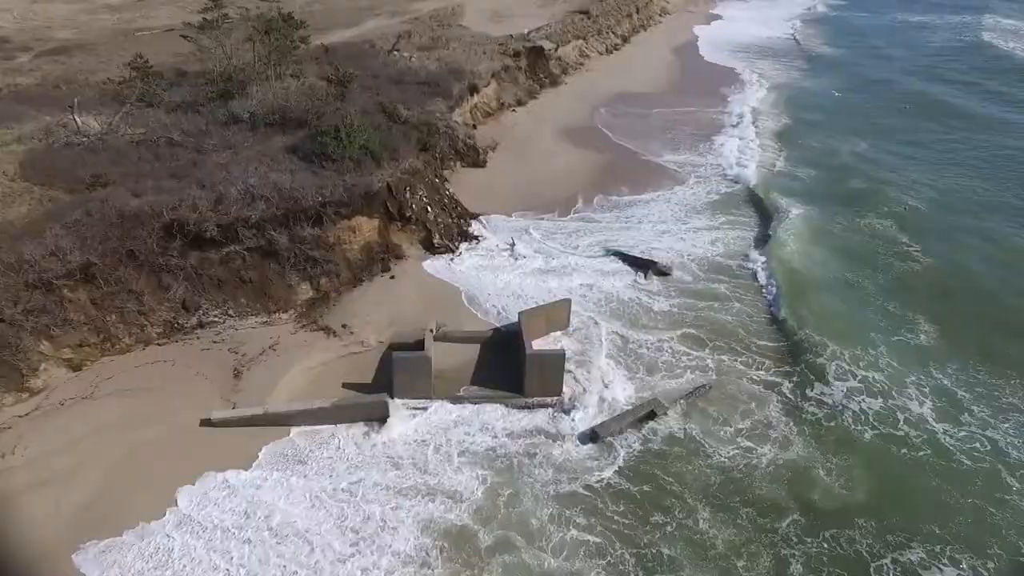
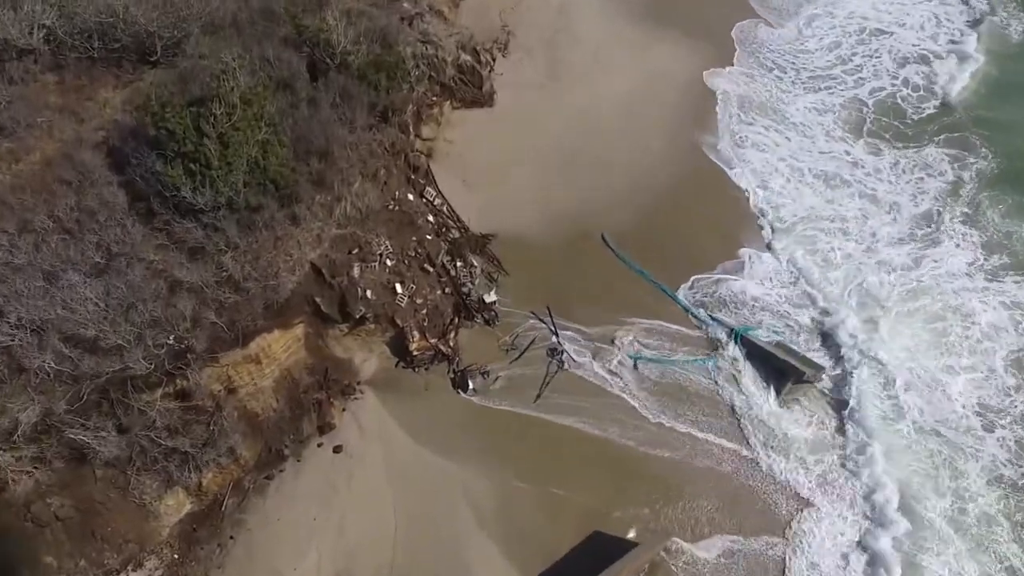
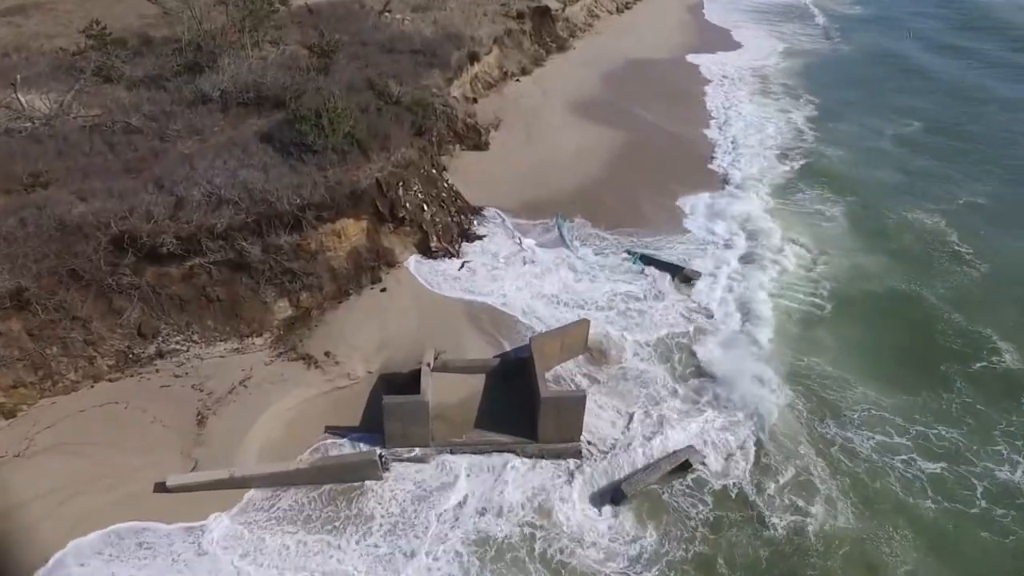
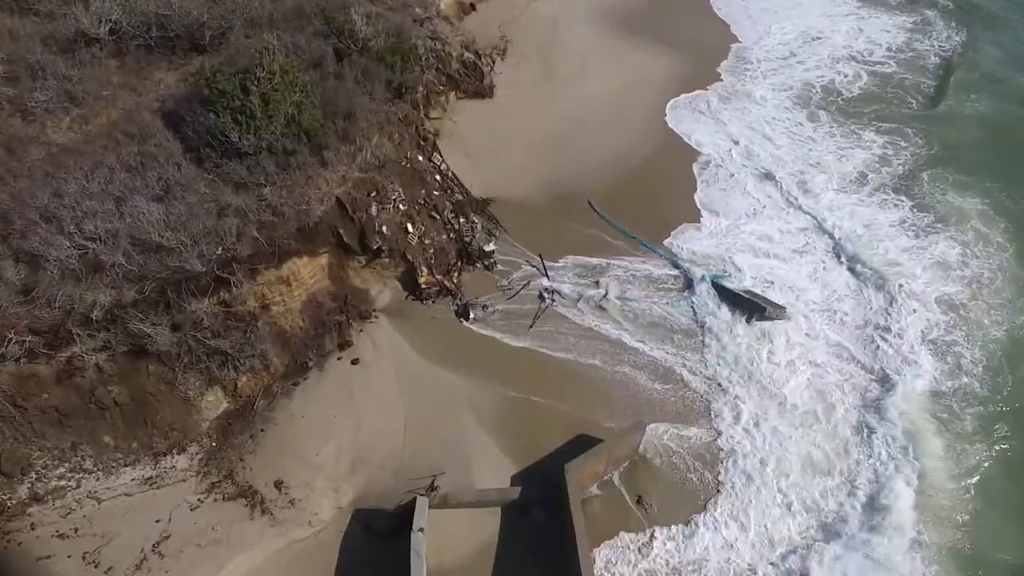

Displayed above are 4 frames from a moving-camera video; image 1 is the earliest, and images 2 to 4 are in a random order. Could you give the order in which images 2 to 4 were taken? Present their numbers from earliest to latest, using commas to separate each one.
3, 4, 2
